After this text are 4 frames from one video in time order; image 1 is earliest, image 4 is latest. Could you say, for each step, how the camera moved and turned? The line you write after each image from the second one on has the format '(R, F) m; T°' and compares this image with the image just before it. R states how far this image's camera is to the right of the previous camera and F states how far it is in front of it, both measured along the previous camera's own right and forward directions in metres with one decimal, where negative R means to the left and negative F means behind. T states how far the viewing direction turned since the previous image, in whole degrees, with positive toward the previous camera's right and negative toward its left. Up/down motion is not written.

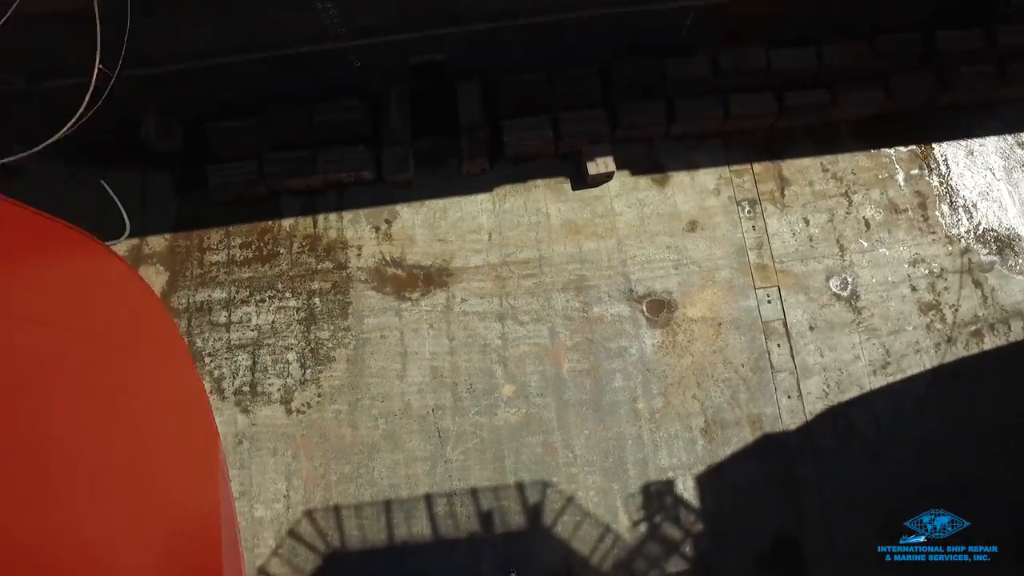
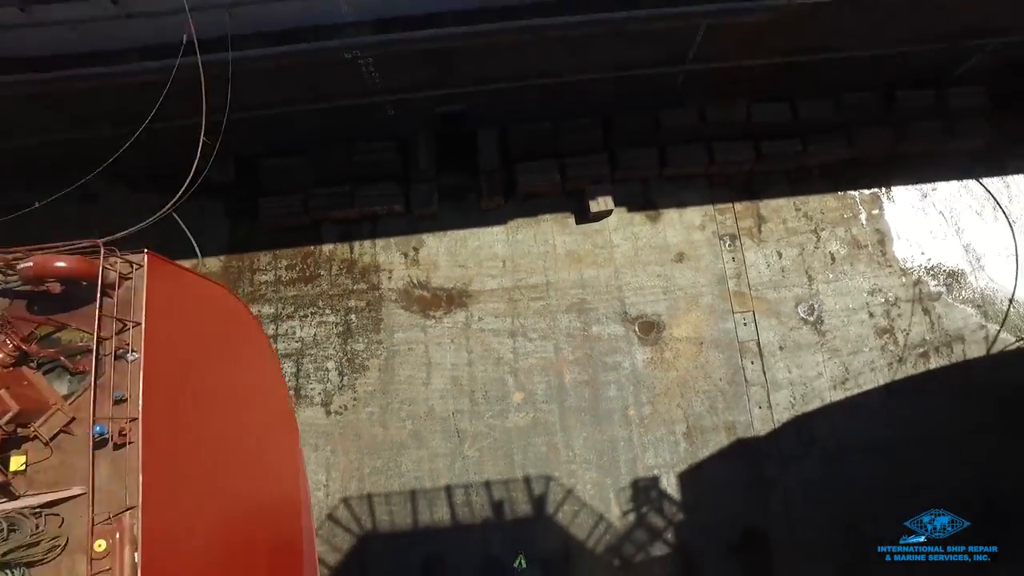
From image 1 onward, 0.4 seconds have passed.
(-0.2, -2.1) m; 0°
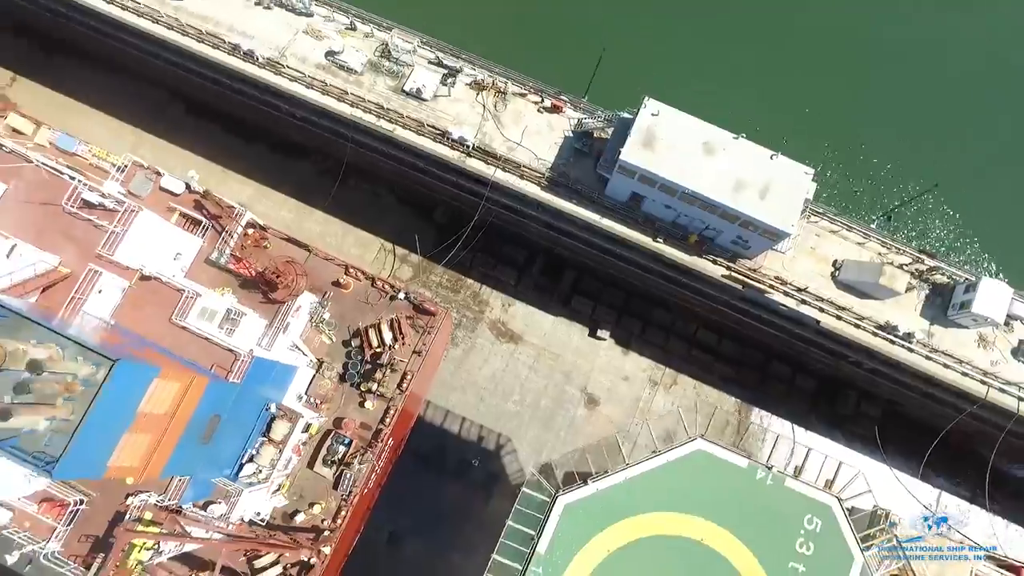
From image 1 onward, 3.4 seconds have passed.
(-0.2, -14.8) m; -4°
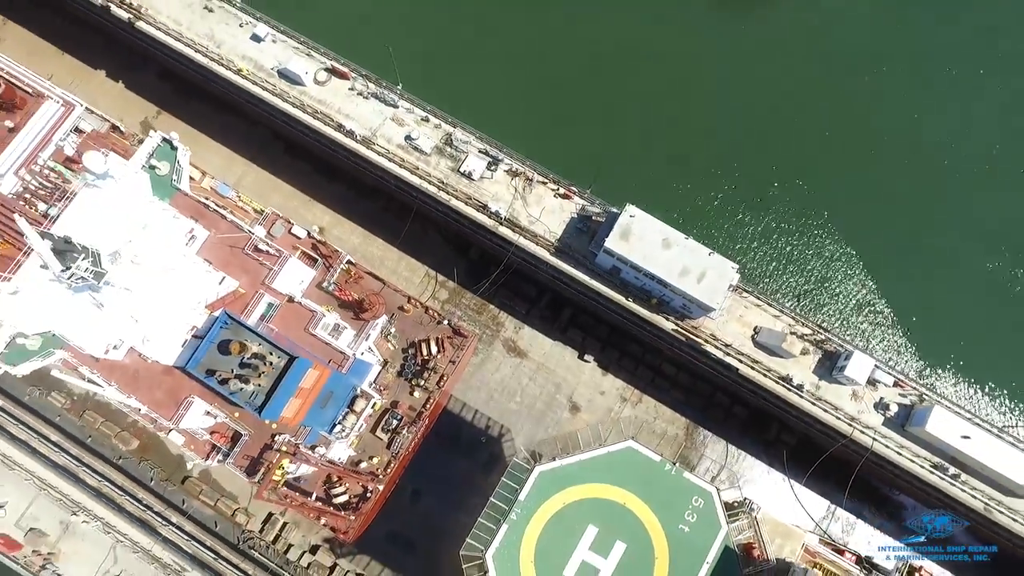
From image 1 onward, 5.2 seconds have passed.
(+0.1, -9.2) m; -1°
